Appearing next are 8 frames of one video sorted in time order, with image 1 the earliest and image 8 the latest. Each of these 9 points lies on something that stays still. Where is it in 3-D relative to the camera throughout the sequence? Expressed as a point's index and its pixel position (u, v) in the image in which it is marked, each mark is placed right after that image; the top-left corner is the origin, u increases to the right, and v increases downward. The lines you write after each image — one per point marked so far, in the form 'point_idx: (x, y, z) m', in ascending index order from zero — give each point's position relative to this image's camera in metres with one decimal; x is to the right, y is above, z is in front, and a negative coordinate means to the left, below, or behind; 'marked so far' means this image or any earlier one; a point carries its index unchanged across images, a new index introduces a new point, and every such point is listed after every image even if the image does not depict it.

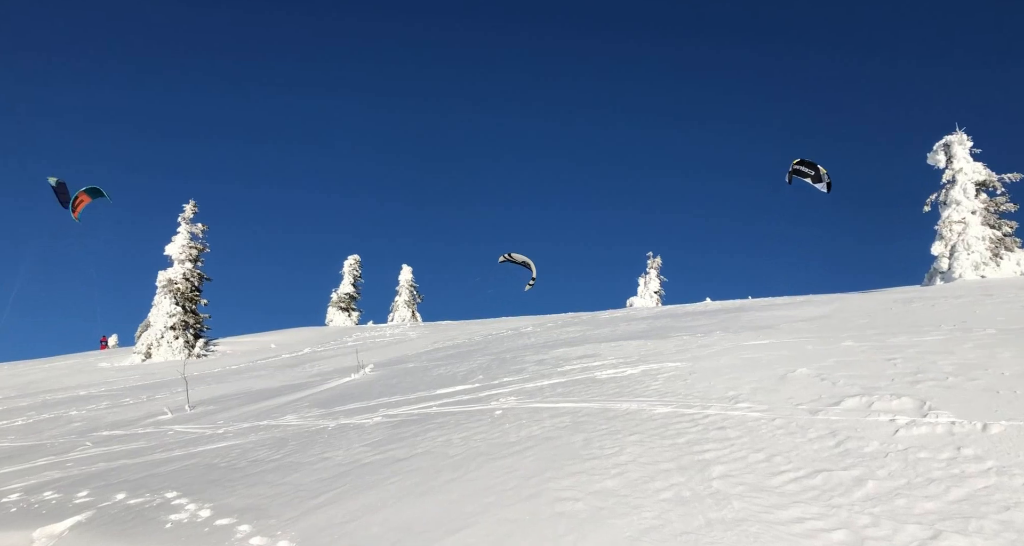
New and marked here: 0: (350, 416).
0: (-2.8, -2.5, +16.5) m
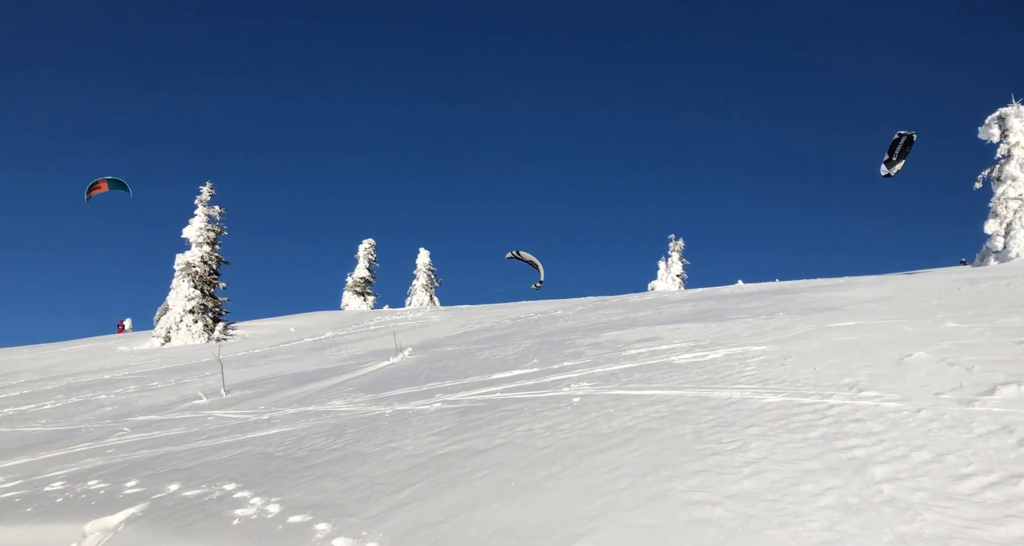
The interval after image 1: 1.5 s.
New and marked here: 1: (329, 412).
0: (-1.8, -2.2, +16.0) m
1: (-3.5, -2.7, +18.3) m
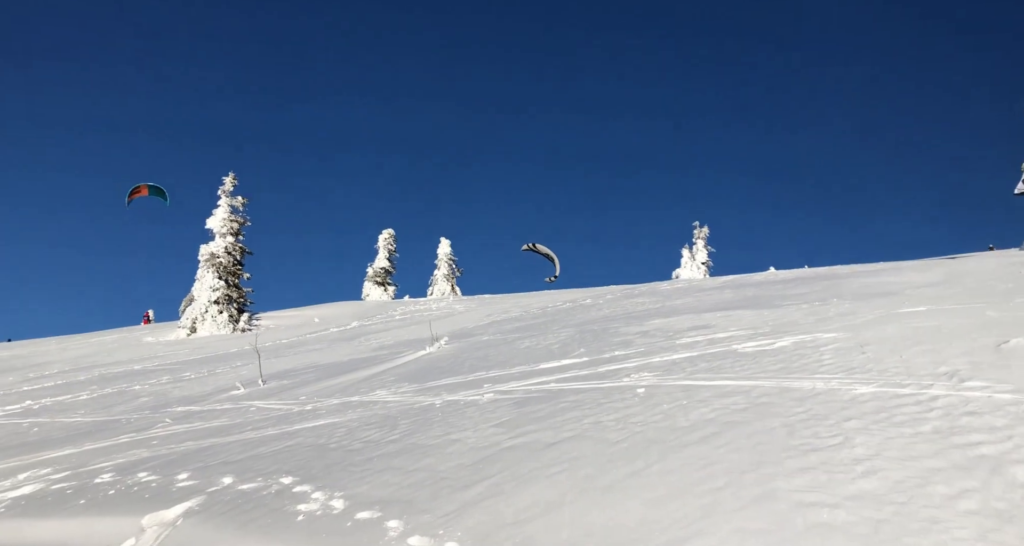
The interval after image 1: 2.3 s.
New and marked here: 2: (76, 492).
0: (-1.0, -2.0, +15.7) m
1: (-2.6, -2.5, +18.1) m
2: (-7.1, -3.6, +15.4) m
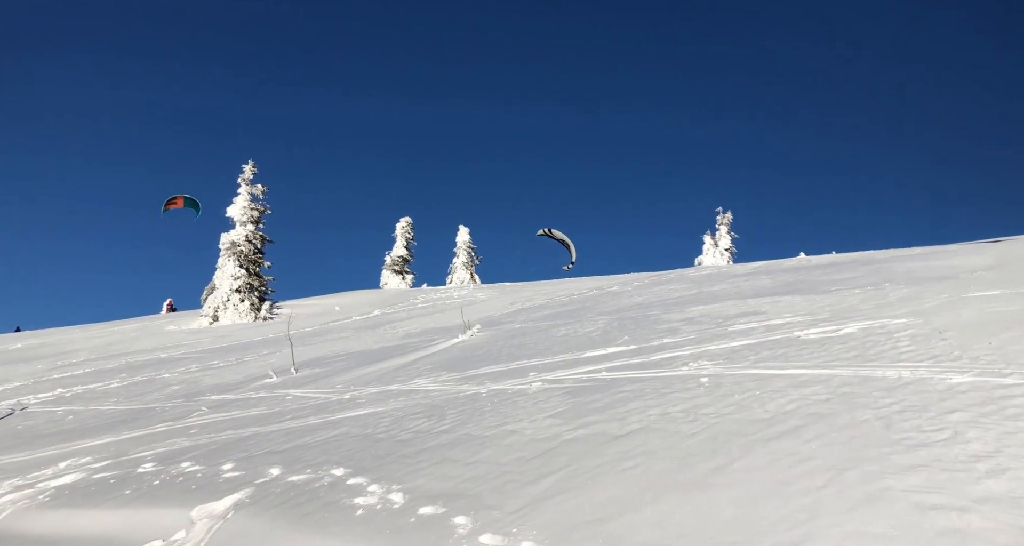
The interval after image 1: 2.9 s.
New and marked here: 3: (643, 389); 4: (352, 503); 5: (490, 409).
0: (-0.2, -1.8, +15.4) m
1: (-1.8, -2.2, +17.8) m
2: (-6.4, -3.4, +15.3) m
3: (+1.4, -1.2, +10.0) m
4: (-1.4, -2.0, +8.3) m
5: (-0.3, -1.7, +11.8) m
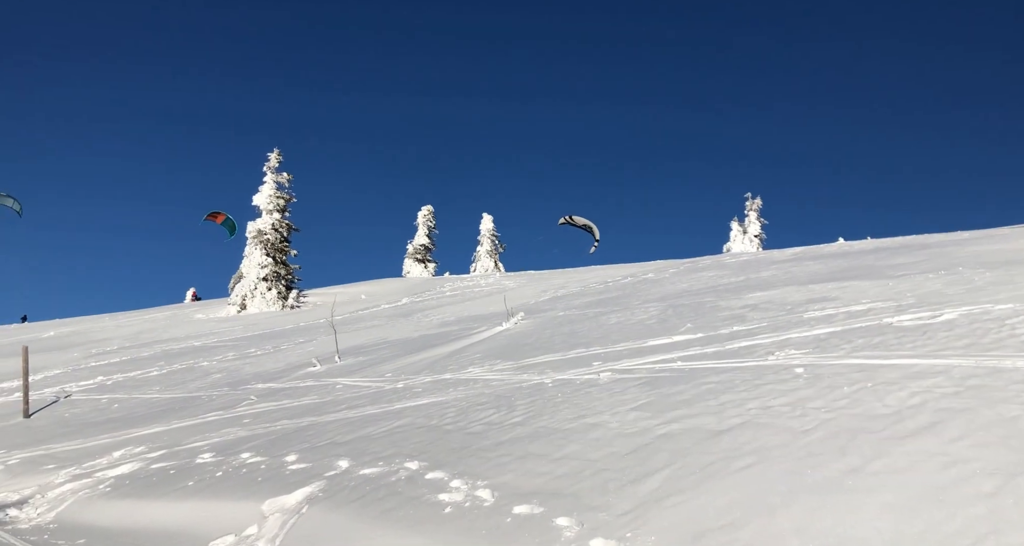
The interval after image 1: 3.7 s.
0: (+0.8, -1.6, +15.0) m
1: (-0.7, -2.0, +17.5) m
2: (-5.4, -3.2, +15.2) m
3: (+2.2, -1.1, +9.5) m
4: (-0.6, -1.9, +7.9) m
5: (+0.6, -1.6, +11.4) m
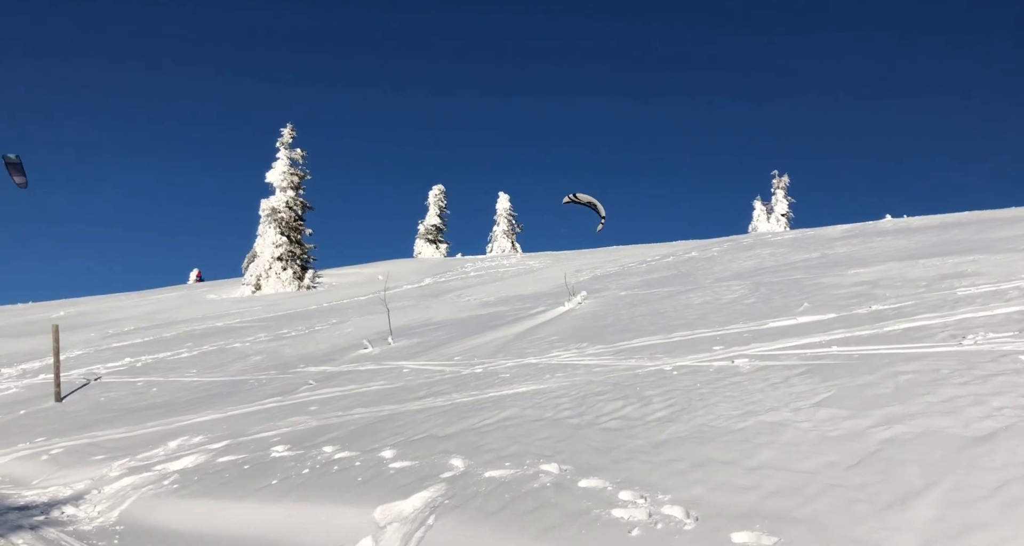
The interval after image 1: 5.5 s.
0: (+2.4, -1.2, +13.5) m
1: (+1.0, -1.6, +16.1) m
2: (-3.7, -2.9, +14.0) m
3: (+3.6, -0.8, +8.0) m
4: (+0.7, -1.7, +6.6) m
5: (+2.1, -1.3, +10.0) m
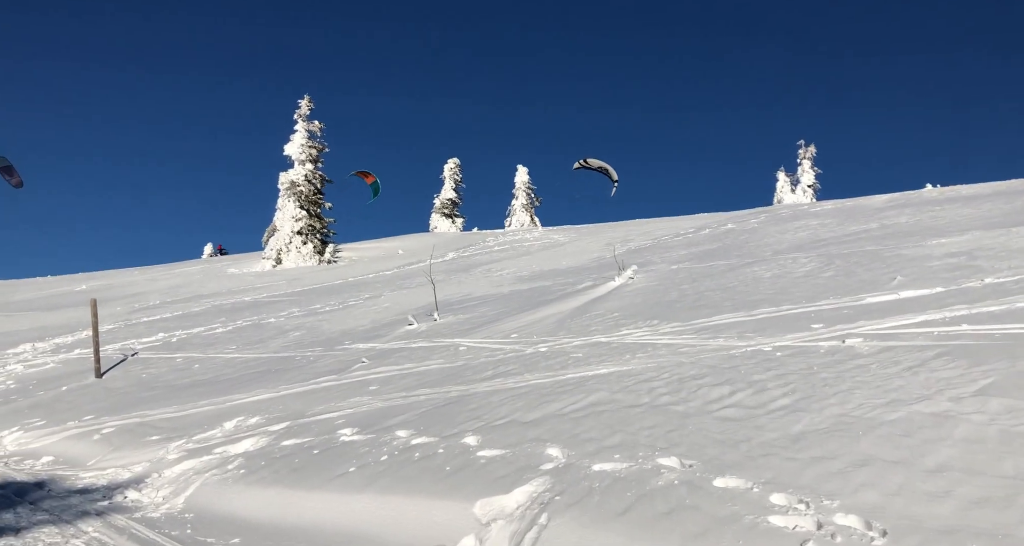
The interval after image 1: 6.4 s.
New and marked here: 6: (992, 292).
0: (+3.5, -0.8, +12.7) m
1: (+2.2, -1.2, +15.3) m
2: (-2.6, -2.6, +13.4) m
3: (+4.6, -0.6, +7.1) m
4: (+1.6, -1.6, +5.8) m
5: (+3.1, -1.0, +9.1) m
6: (+5.8, -0.2, +11.2) m
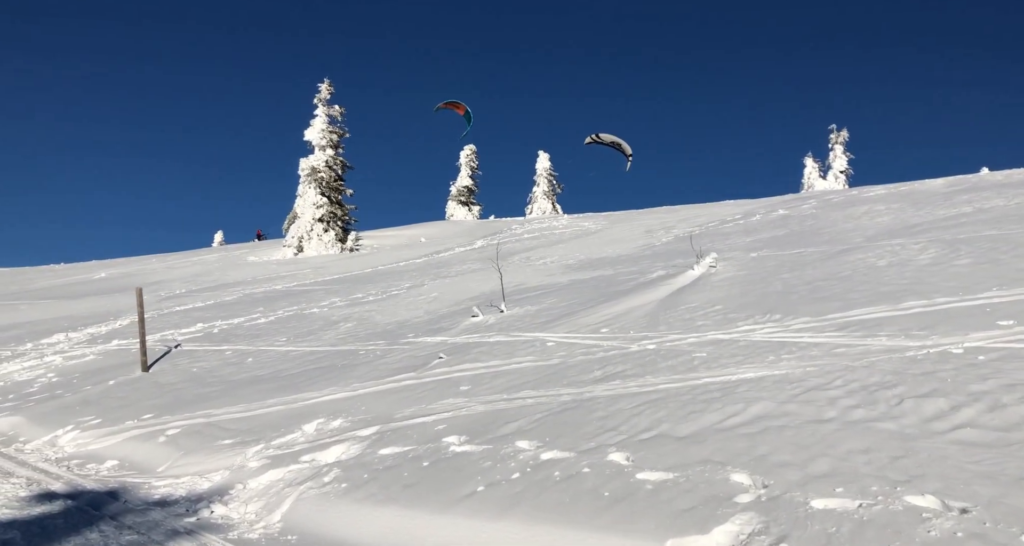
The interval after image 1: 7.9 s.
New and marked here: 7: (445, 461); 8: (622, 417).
0: (+5.2, -0.7, +11.0) m
1: (+4.0, -1.0, +13.7) m
2: (-0.9, -2.5, +12.0) m
3: (+6.0, -0.5, +5.4) m
4: (+3.0, -1.5, +4.2) m
5: (+4.6, -0.9, +7.5) m
6: (+7.4, -0.1, +9.4) m
7: (-0.9, -2.5, +12.3) m
8: (+1.4, -1.8, +11.8) m
